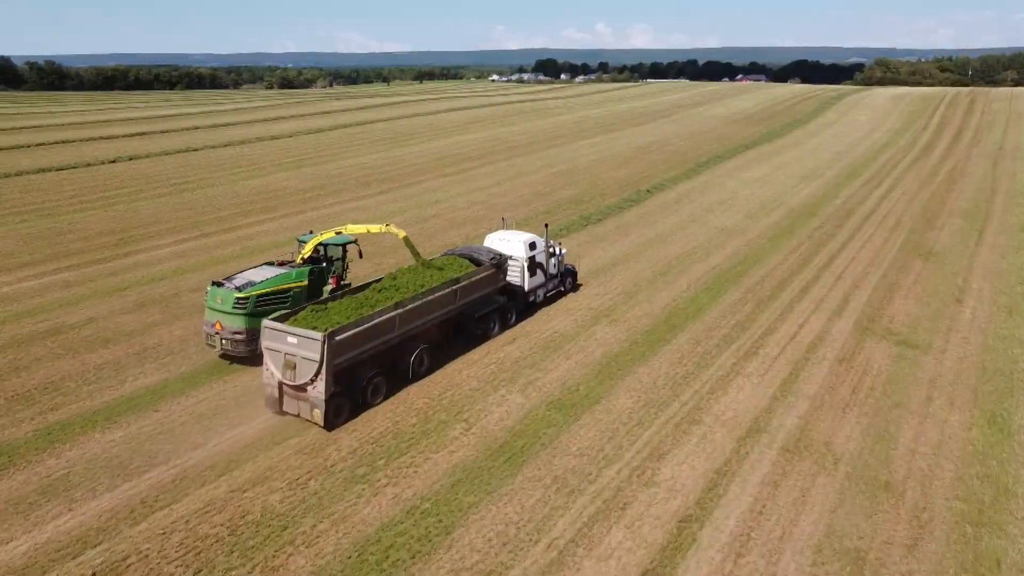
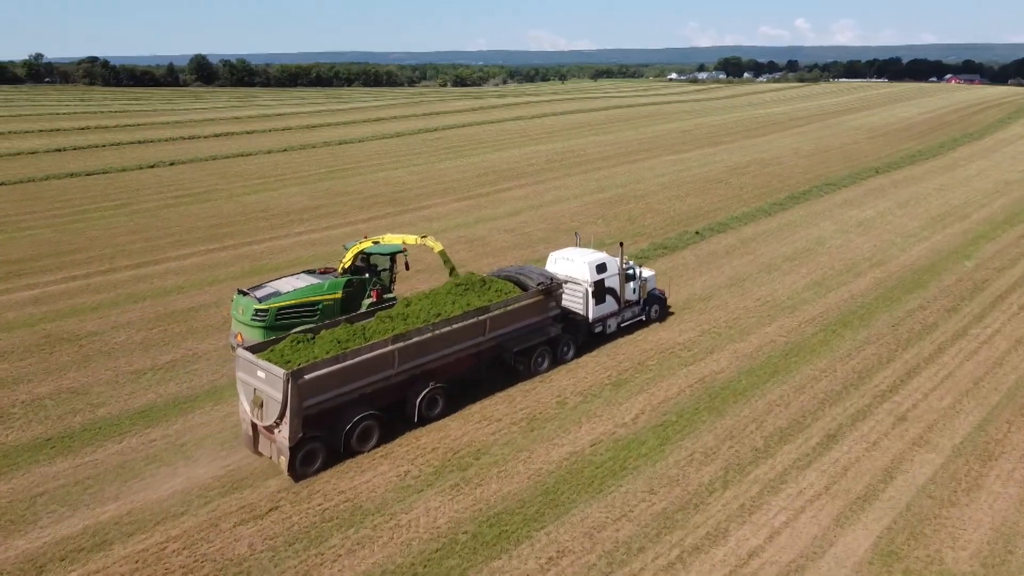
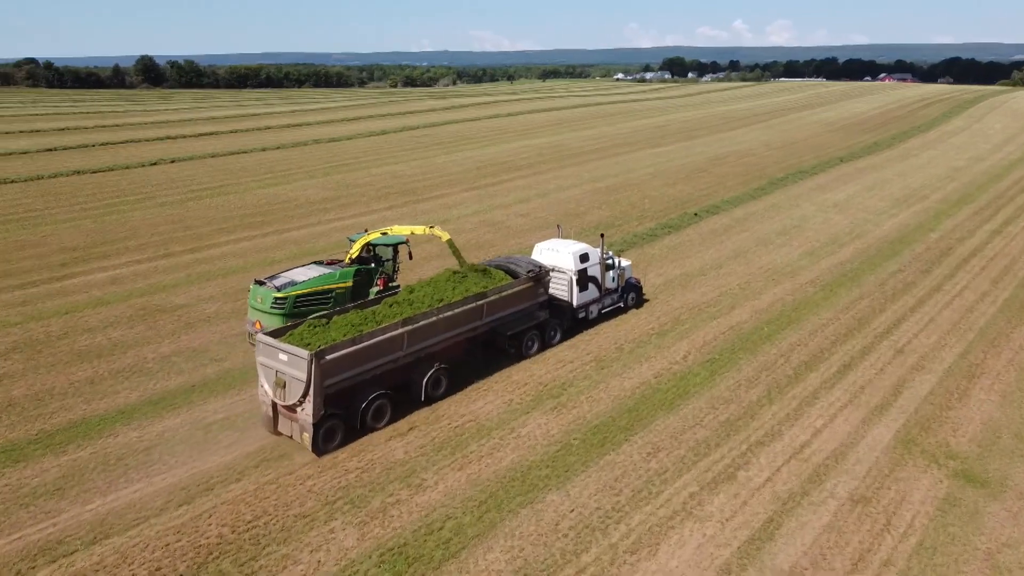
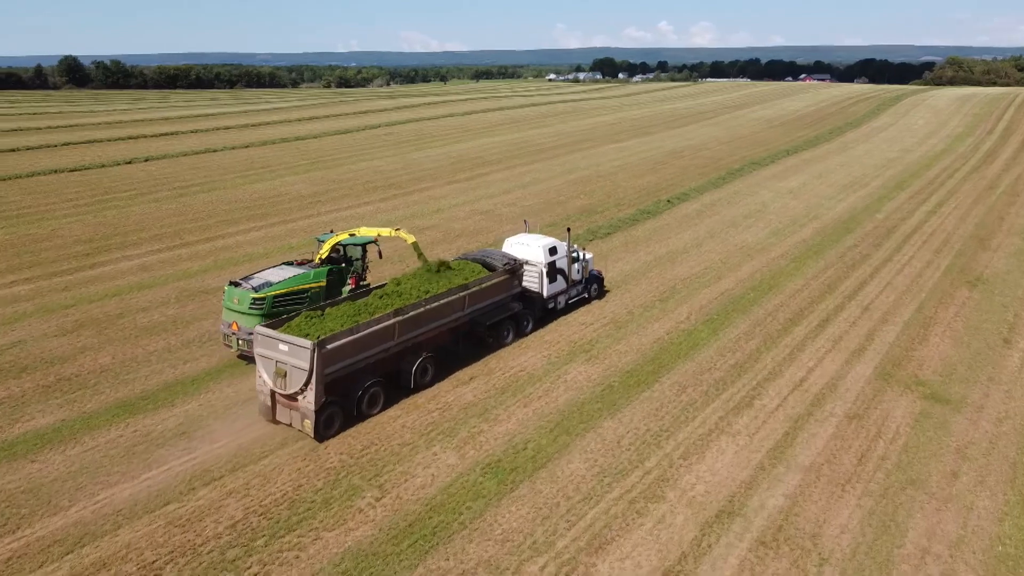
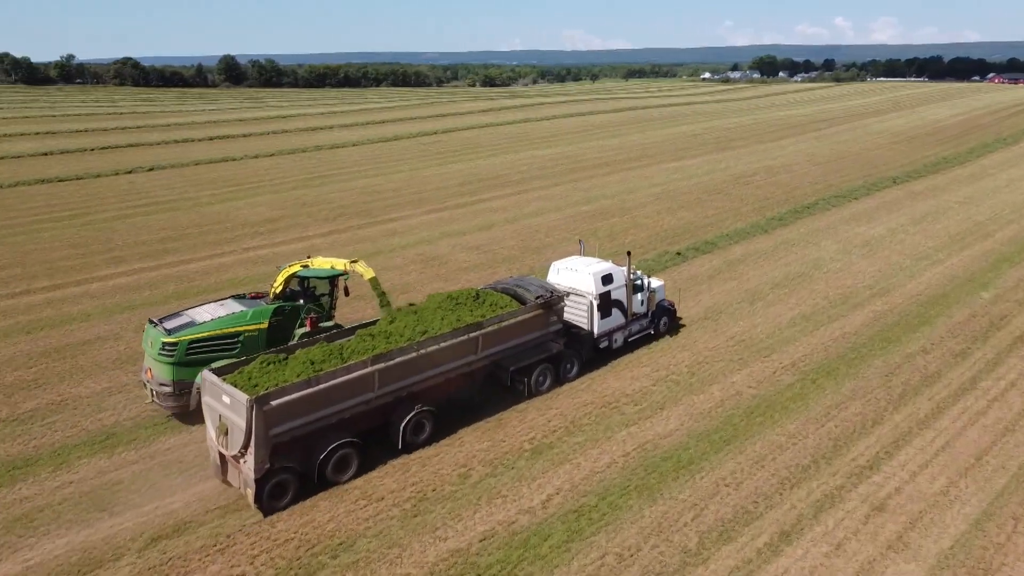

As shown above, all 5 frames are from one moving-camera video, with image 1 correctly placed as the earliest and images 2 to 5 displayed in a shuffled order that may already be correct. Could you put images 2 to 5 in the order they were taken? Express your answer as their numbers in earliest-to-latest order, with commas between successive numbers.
4, 3, 2, 5
